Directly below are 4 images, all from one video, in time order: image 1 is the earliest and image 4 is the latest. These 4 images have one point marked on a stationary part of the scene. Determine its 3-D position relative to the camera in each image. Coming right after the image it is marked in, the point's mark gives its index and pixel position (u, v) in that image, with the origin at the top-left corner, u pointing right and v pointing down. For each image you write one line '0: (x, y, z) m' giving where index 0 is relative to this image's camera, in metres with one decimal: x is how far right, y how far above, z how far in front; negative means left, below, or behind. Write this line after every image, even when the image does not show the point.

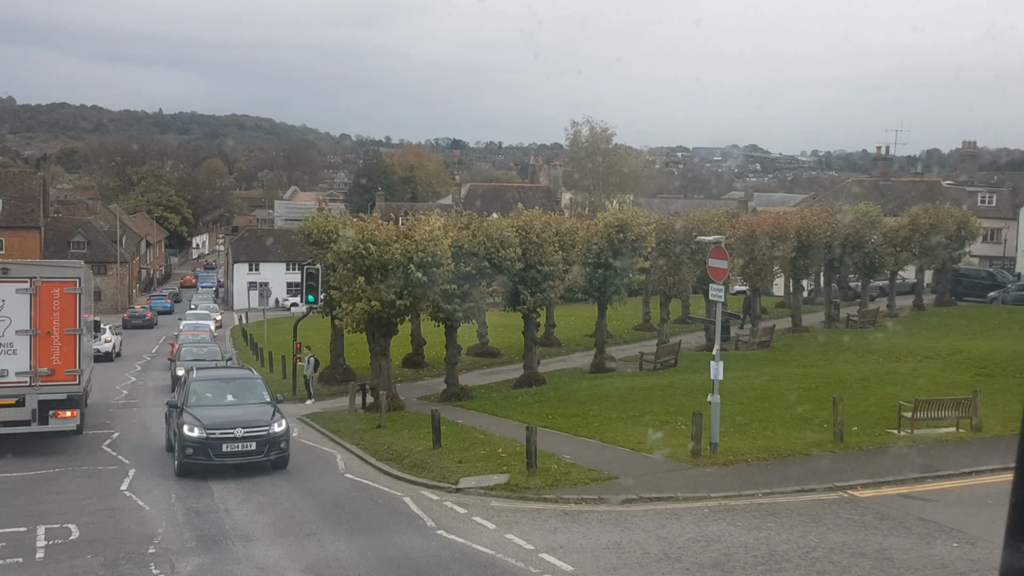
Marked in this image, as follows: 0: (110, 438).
0: (-8.3, -3.1, +19.4) m
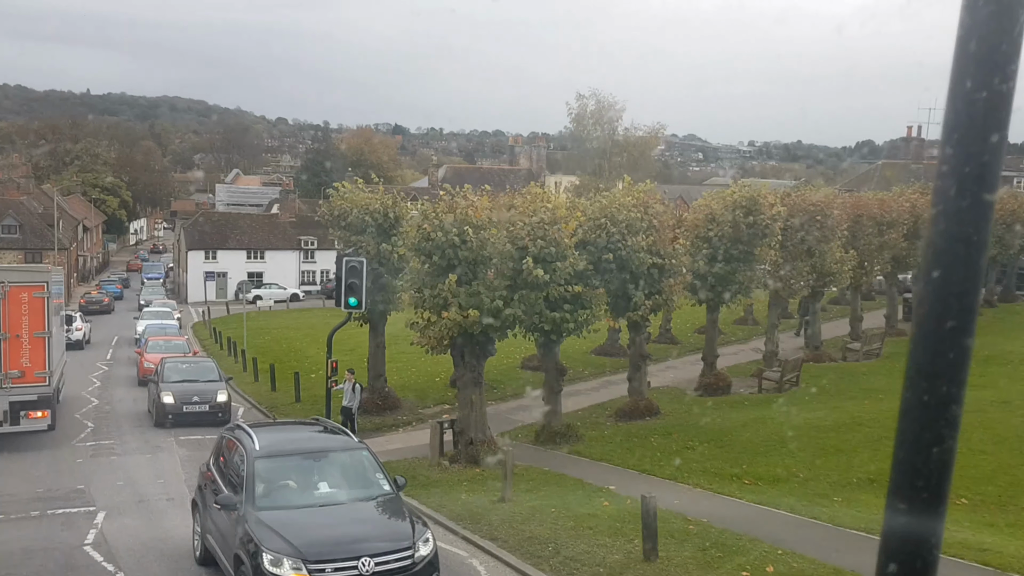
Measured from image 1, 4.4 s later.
0: (-5.7, -3.2, +12.6) m
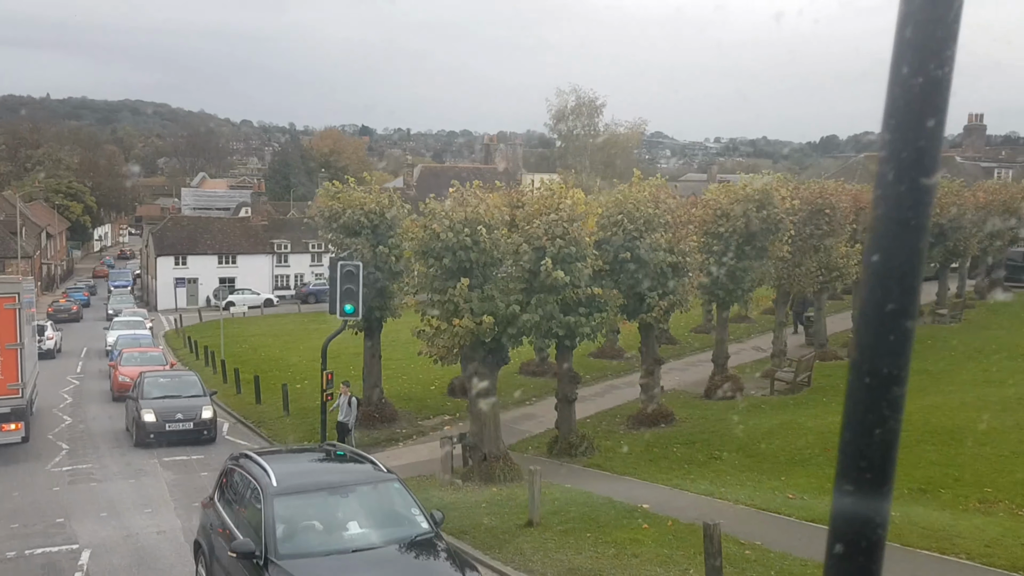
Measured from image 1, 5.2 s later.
0: (-5.3, -3.3, +11.3) m
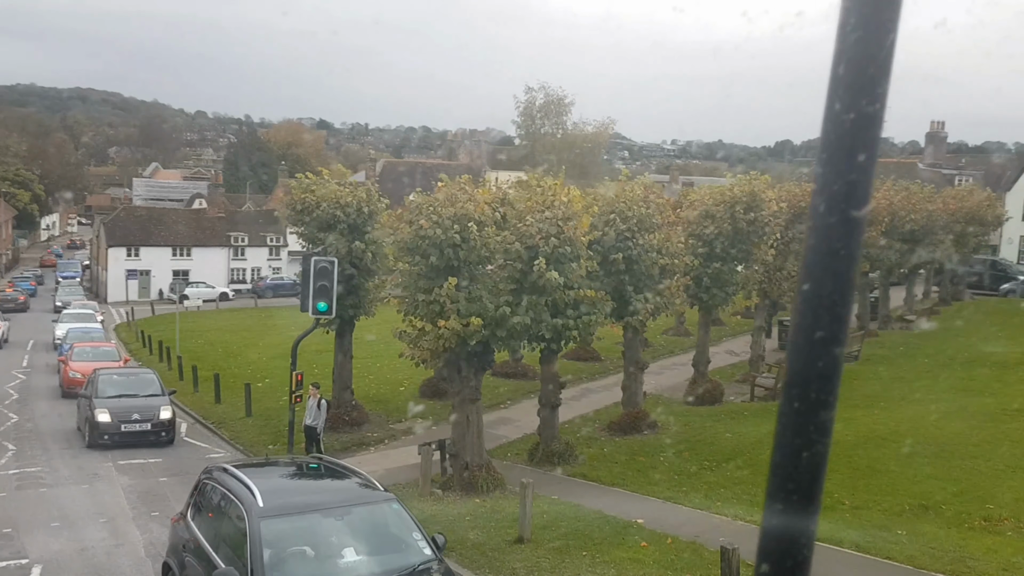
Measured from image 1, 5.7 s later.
0: (-5.4, -3.2, +10.3) m
